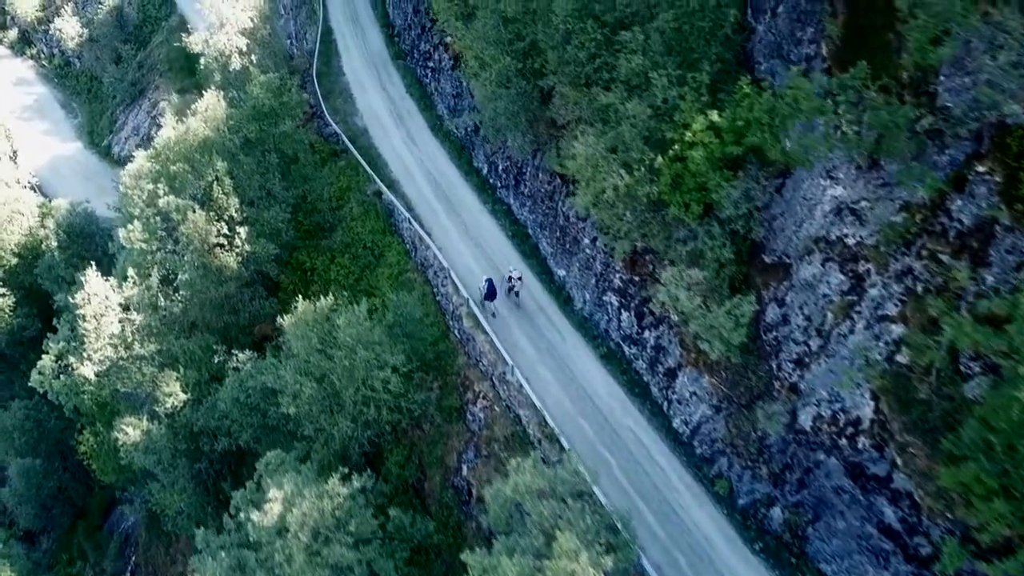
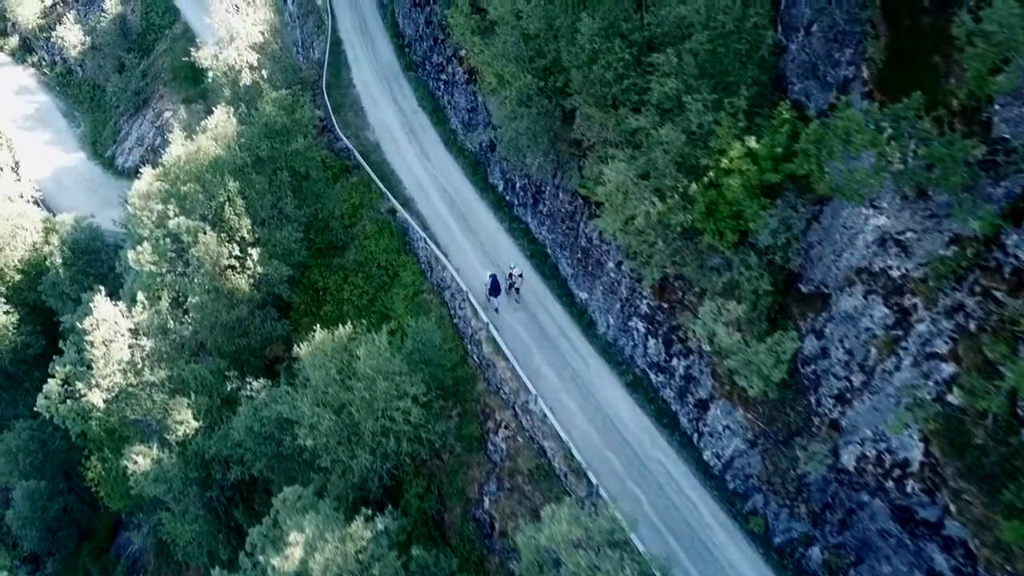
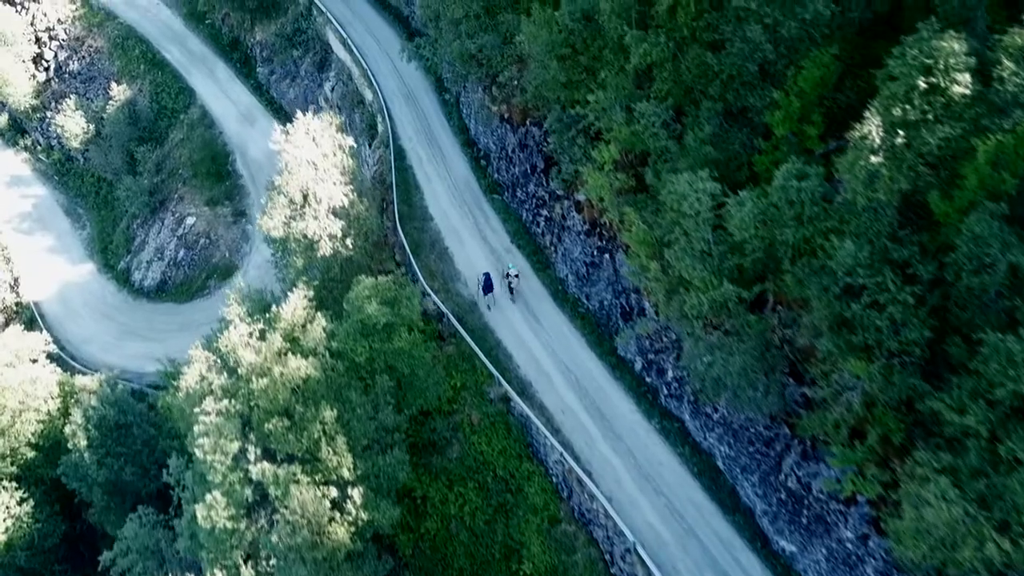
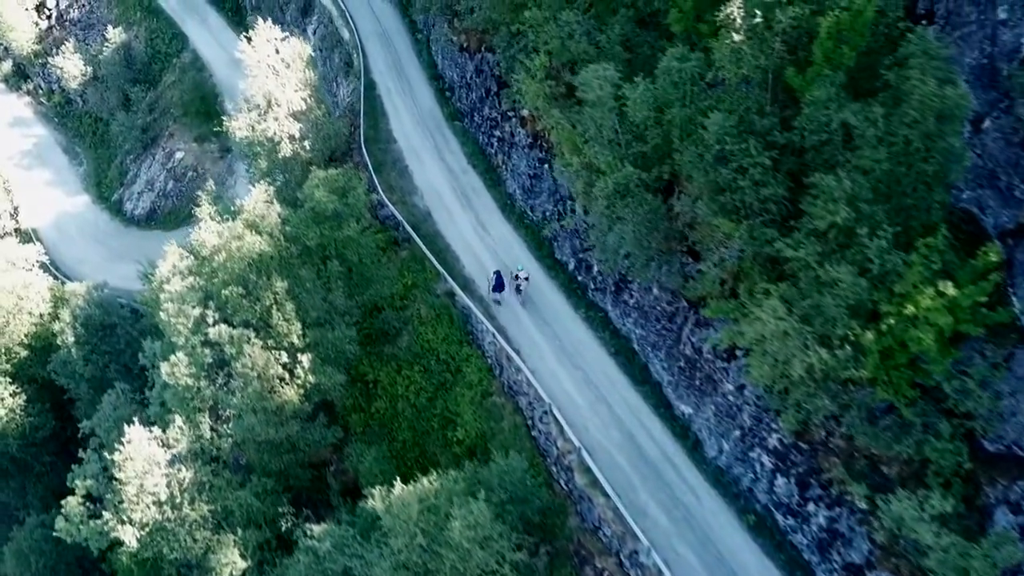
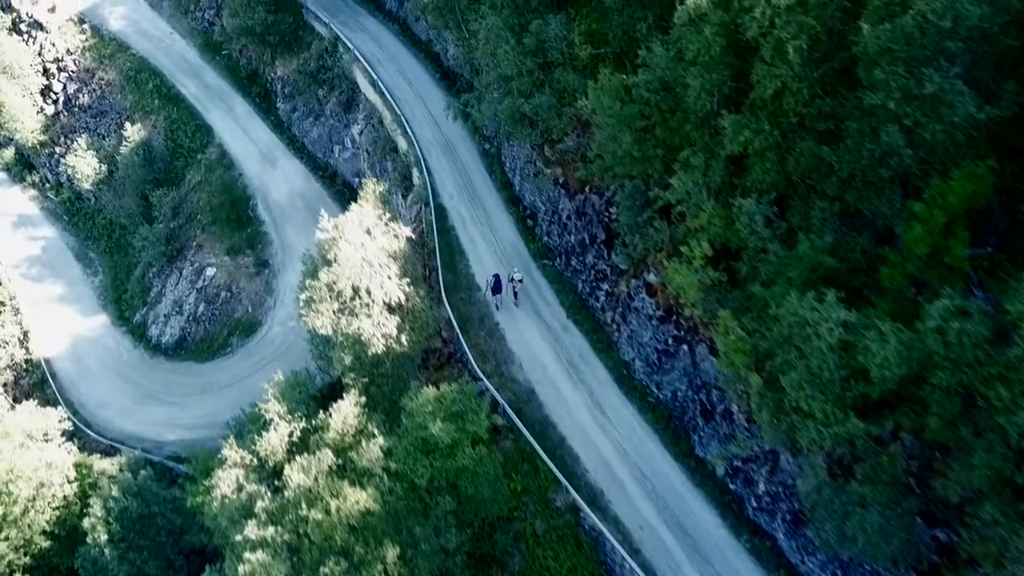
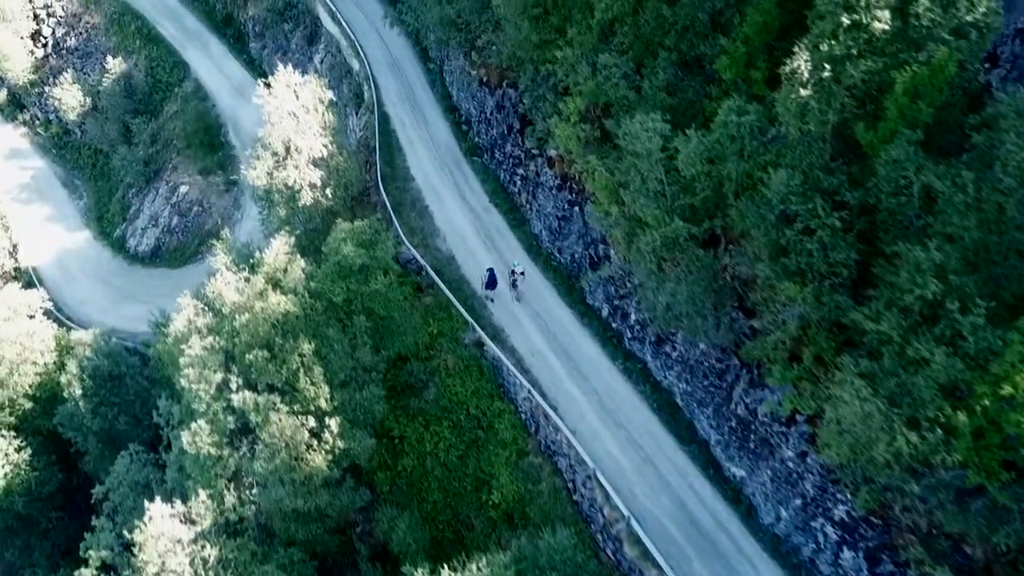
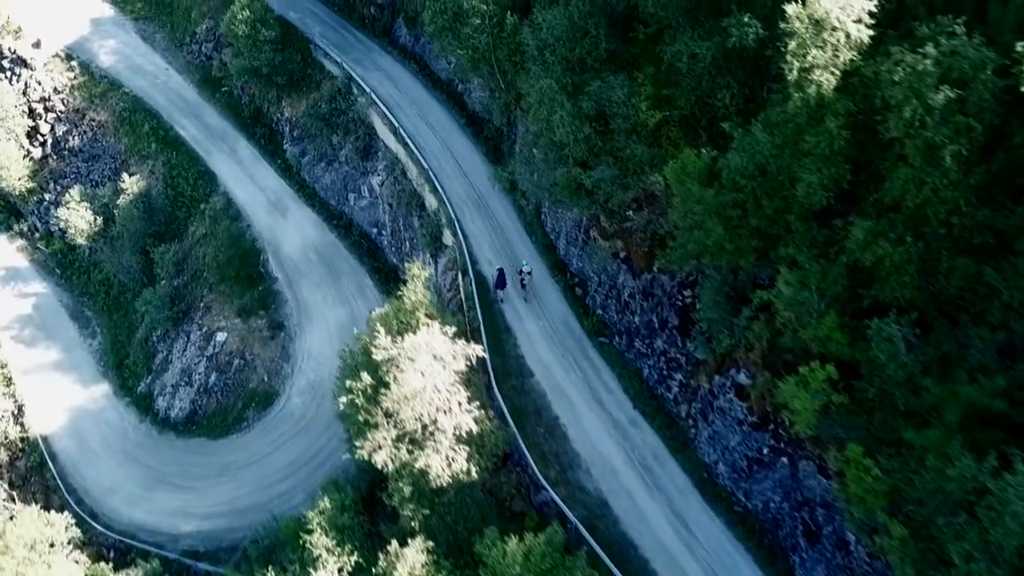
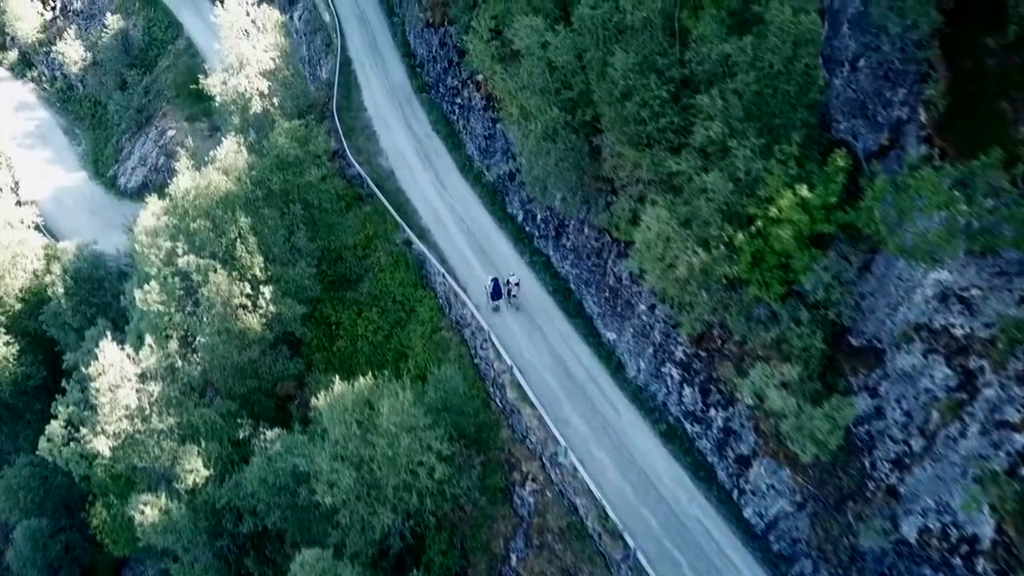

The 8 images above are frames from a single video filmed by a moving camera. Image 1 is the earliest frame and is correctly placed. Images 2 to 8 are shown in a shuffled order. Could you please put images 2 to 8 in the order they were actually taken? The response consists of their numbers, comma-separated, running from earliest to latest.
2, 8, 4, 6, 3, 5, 7
